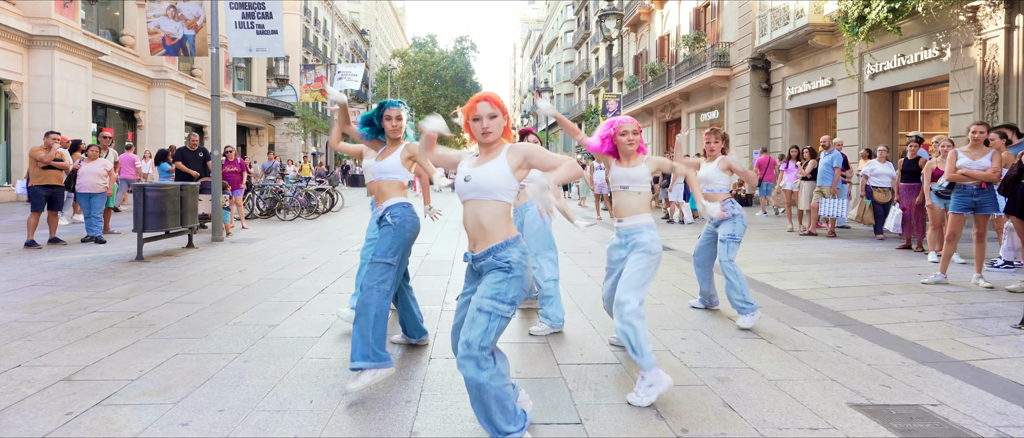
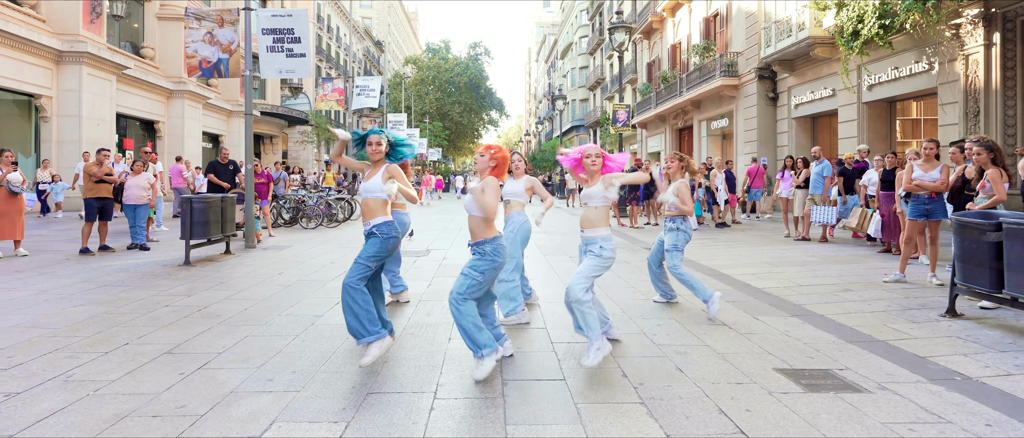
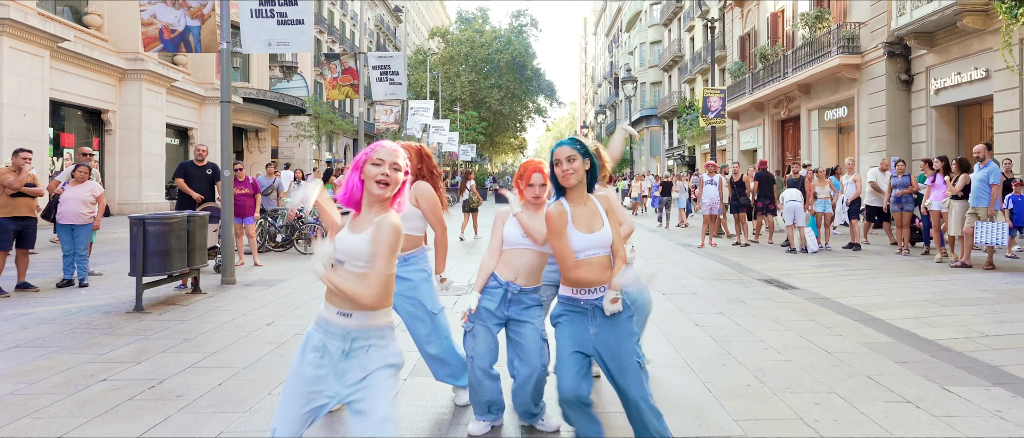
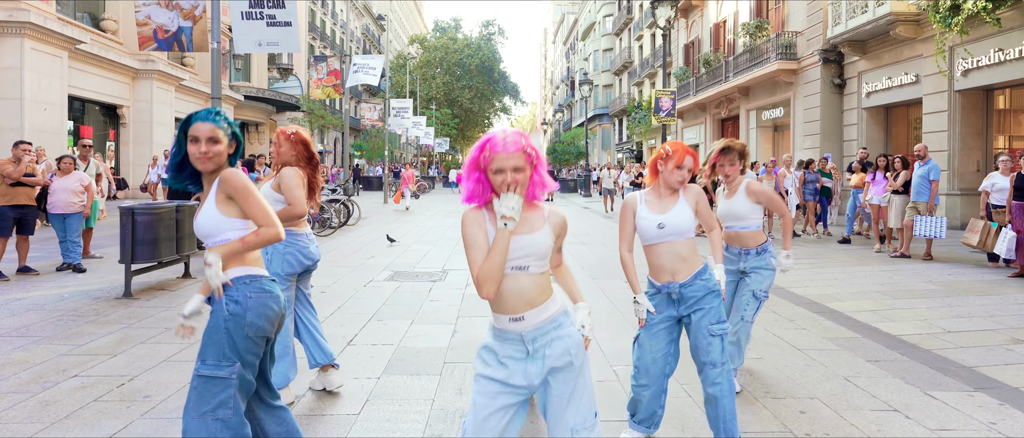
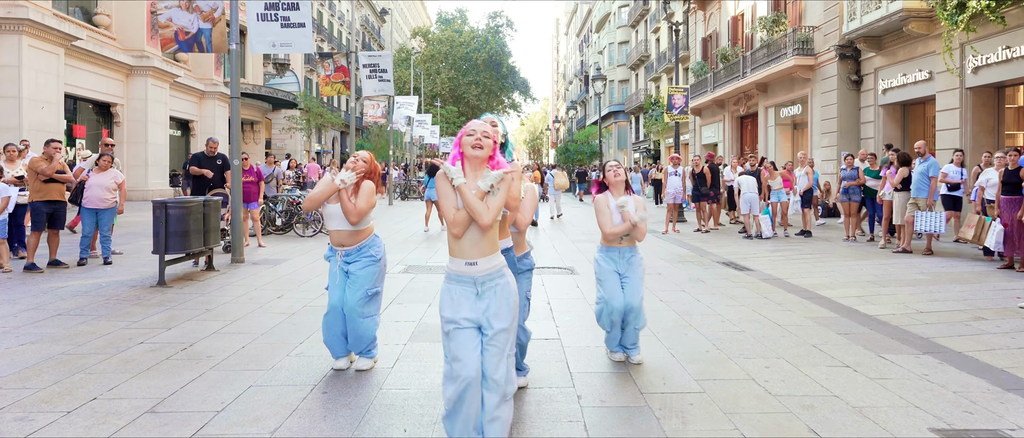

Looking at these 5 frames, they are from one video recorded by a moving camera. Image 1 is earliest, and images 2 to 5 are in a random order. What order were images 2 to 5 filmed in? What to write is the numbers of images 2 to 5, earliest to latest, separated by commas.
2, 4, 3, 5
